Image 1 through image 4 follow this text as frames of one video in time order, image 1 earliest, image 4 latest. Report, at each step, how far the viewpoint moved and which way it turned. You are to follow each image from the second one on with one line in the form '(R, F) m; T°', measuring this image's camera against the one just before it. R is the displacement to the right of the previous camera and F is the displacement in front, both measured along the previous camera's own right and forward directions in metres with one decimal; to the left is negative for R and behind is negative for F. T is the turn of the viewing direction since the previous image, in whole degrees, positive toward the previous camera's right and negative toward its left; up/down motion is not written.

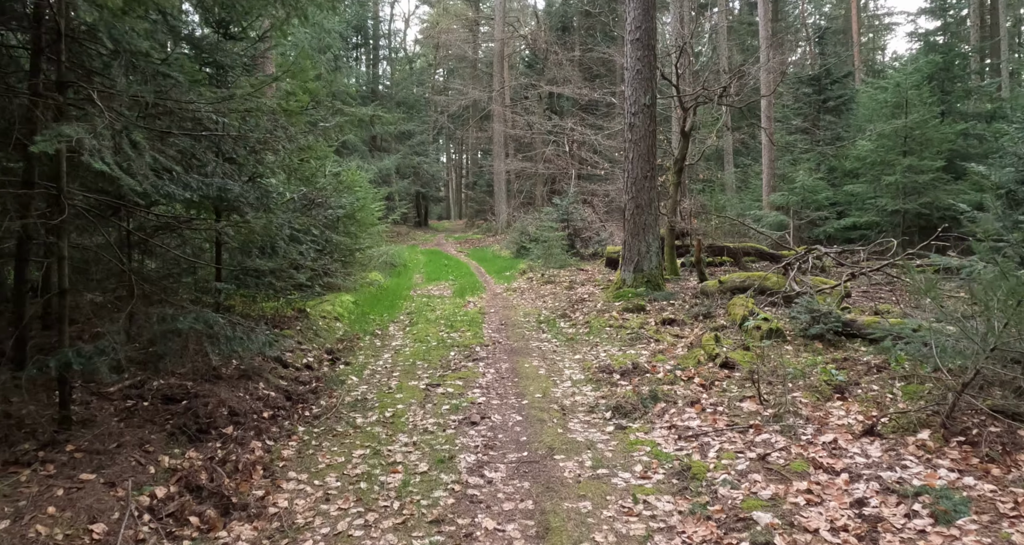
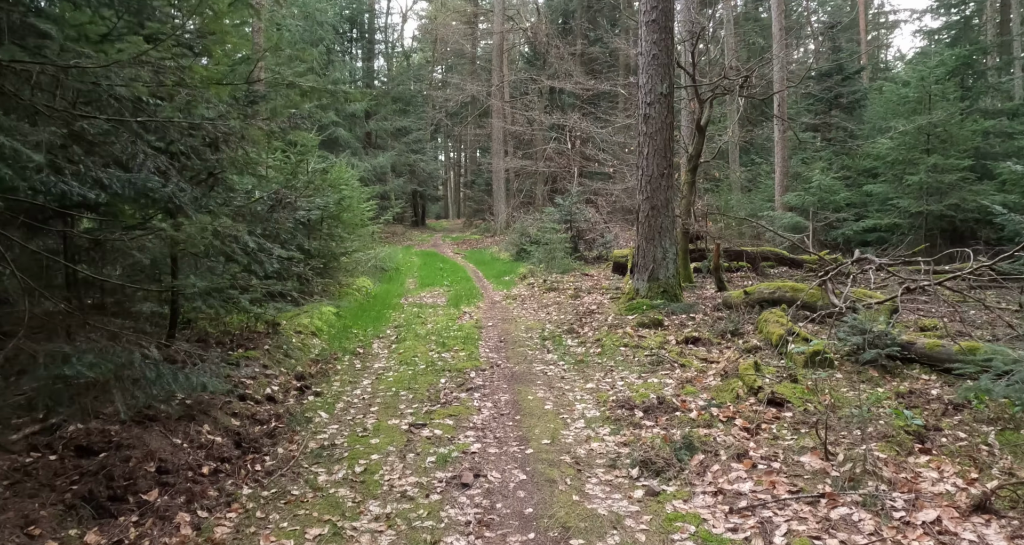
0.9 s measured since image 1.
(0.0, +1.5) m; 0°
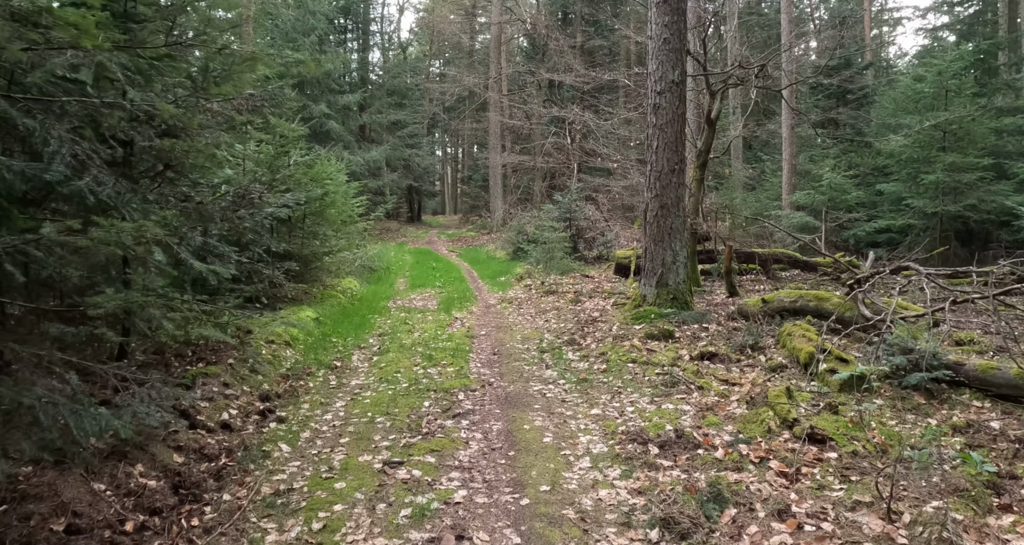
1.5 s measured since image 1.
(0.0, +1.1) m; 0°
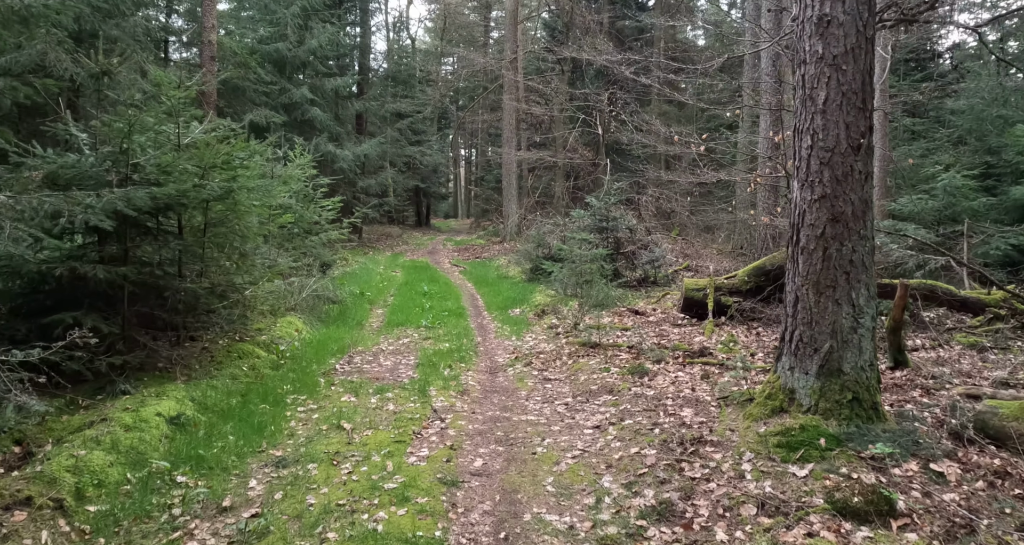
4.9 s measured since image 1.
(-0.1, +5.5) m; -1°
